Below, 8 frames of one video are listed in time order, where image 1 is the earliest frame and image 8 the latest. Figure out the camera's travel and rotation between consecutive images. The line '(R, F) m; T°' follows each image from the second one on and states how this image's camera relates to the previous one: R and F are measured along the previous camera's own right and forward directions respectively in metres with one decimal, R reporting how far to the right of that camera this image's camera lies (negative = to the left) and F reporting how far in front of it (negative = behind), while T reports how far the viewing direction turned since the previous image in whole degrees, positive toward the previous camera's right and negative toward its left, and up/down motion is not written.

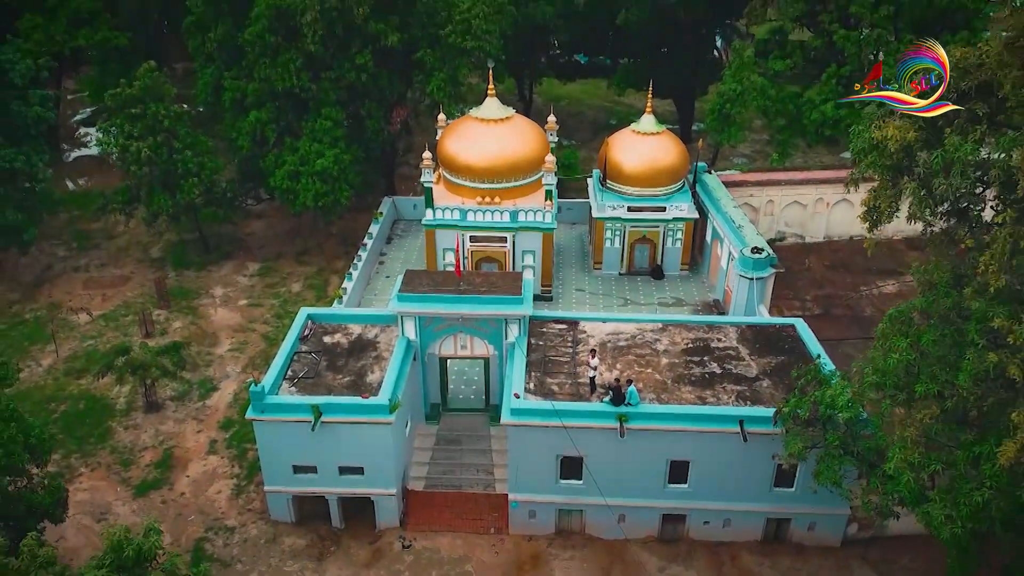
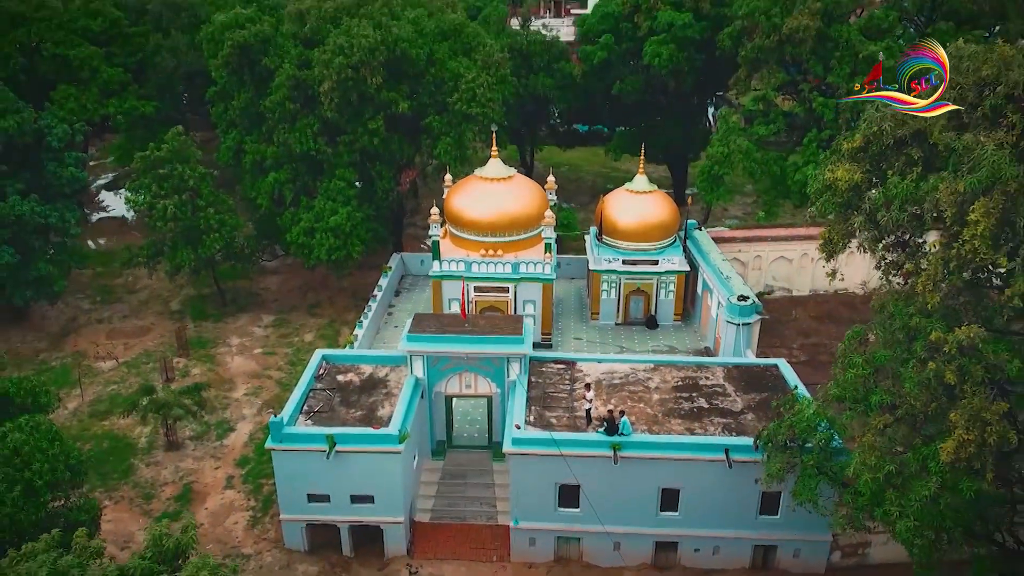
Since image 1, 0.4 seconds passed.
(+0.4, -0.9) m; -2°
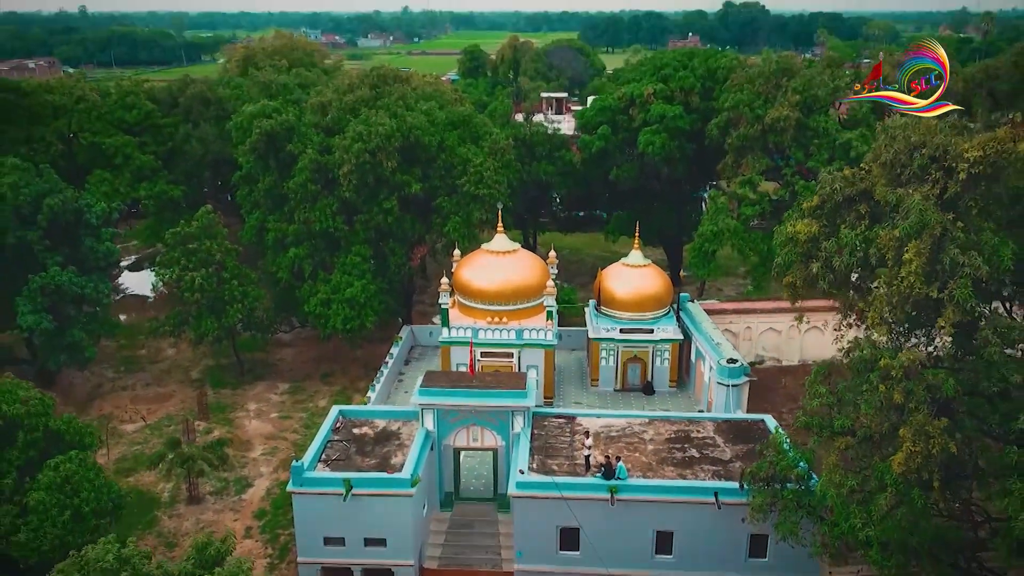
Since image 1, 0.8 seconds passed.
(0.0, -1.2) m; 0°
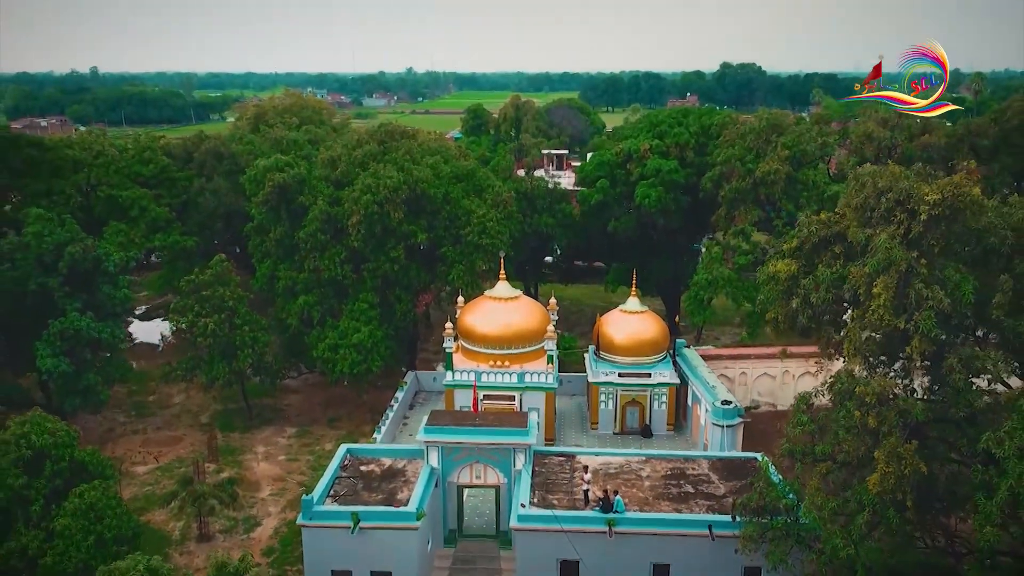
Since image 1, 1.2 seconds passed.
(0.0, -0.8) m; 0°
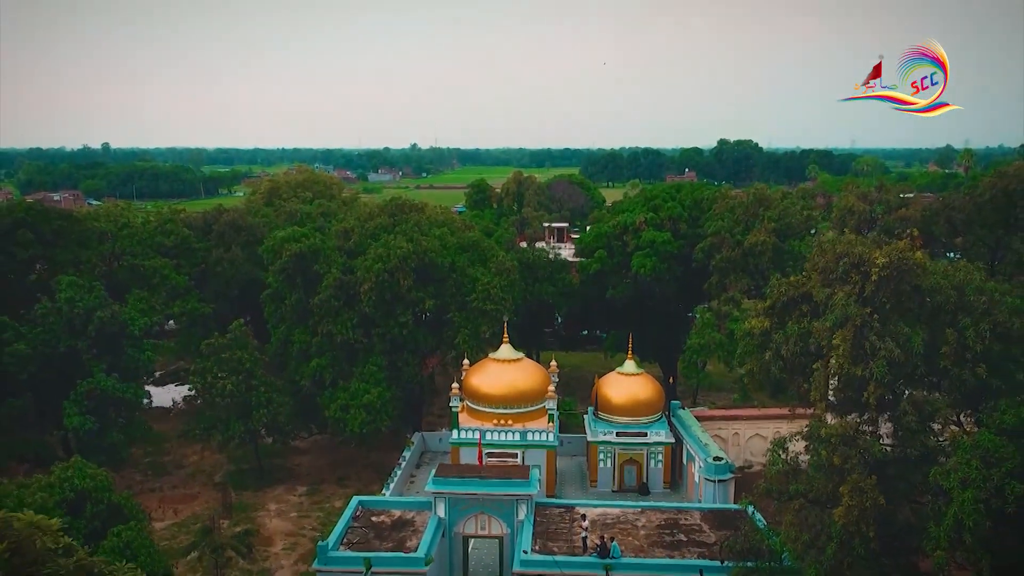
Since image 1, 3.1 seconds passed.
(0.0, -1.3) m; 0°
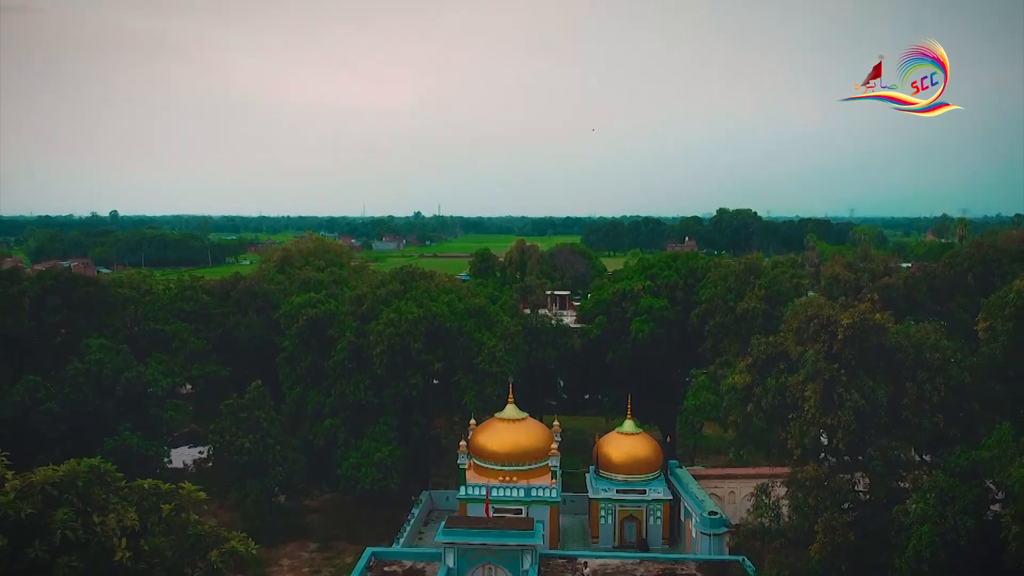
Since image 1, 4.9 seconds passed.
(-0.1, -1.4) m; 0°
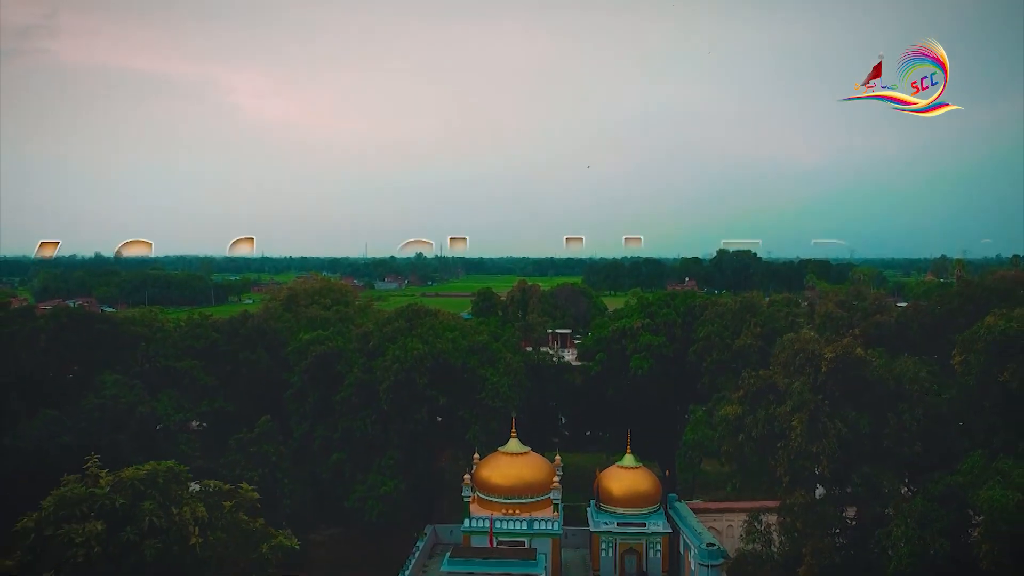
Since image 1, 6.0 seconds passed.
(0.0, -0.8) m; 0°
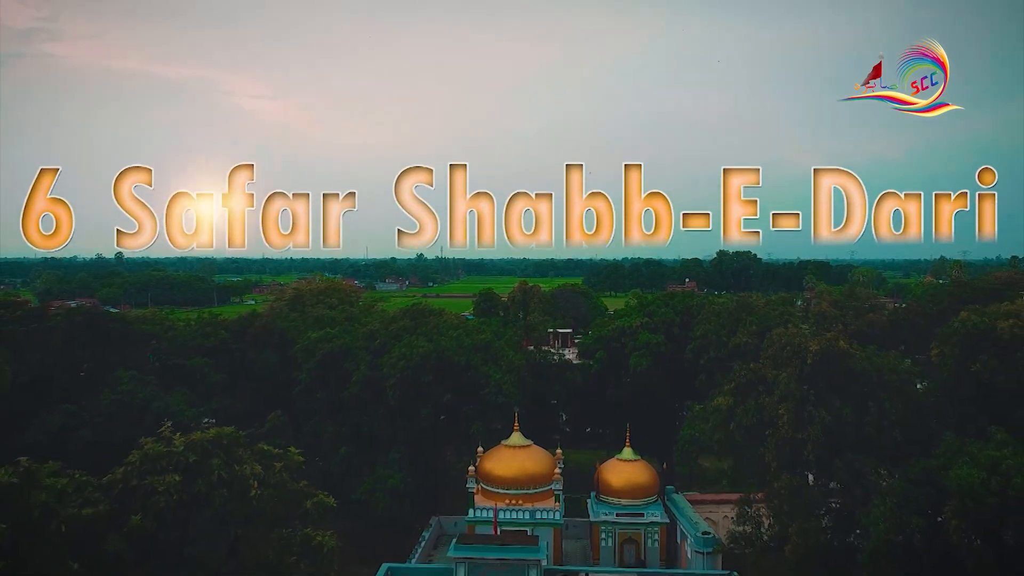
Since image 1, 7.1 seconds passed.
(-0.1, -0.8) m; 0°
